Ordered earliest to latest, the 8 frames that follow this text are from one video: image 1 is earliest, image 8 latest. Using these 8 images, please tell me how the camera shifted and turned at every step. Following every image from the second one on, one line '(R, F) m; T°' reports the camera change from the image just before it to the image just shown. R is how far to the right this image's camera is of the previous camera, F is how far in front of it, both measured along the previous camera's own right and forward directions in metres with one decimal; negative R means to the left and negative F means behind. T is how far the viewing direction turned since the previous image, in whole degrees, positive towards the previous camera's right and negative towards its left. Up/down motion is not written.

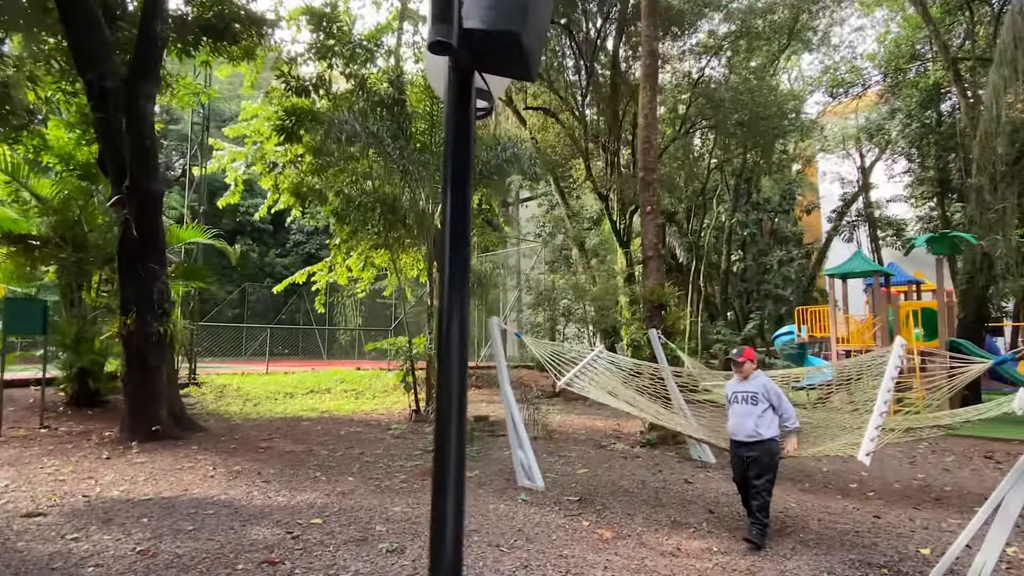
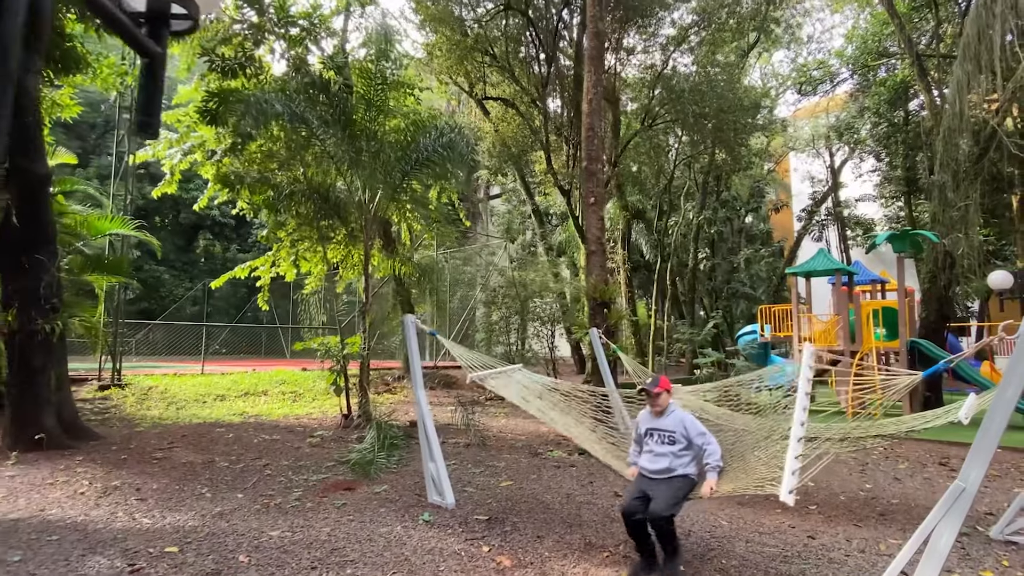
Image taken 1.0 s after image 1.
(+0.4, +0.4) m; +2°
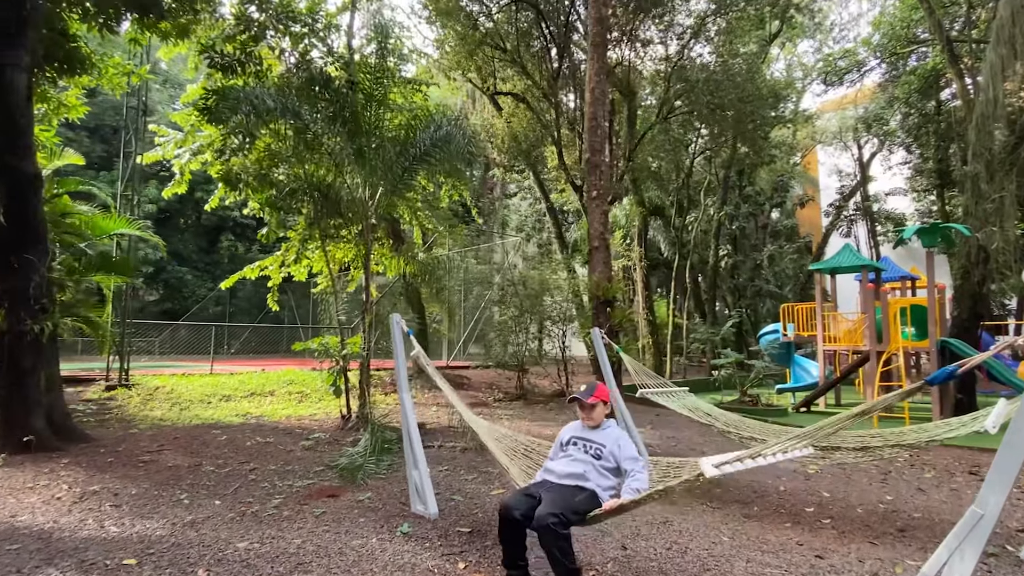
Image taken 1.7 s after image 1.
(+0.2, +0.2) m; -2°
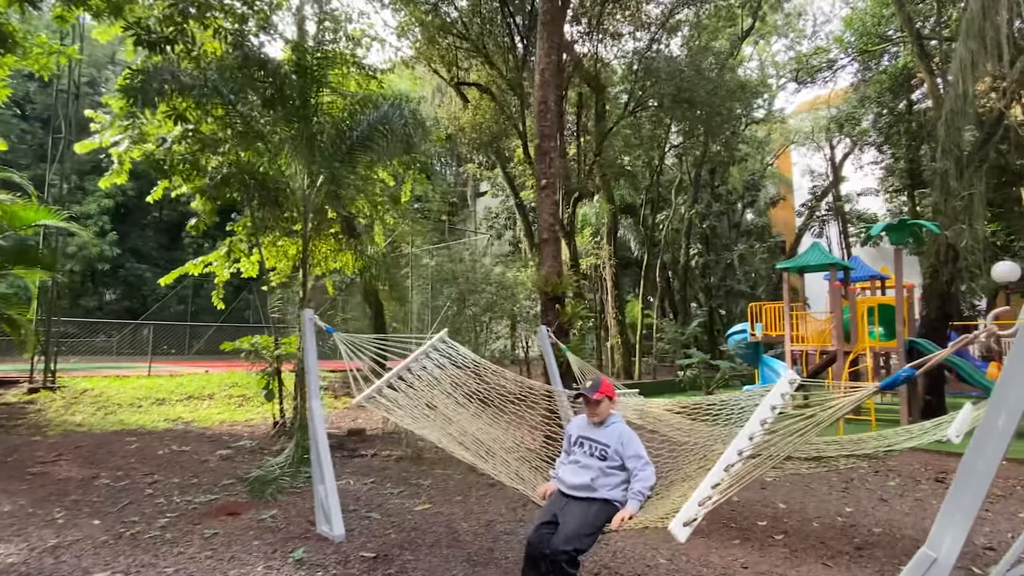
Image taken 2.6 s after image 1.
(+0.3, +0.3) m; +2°
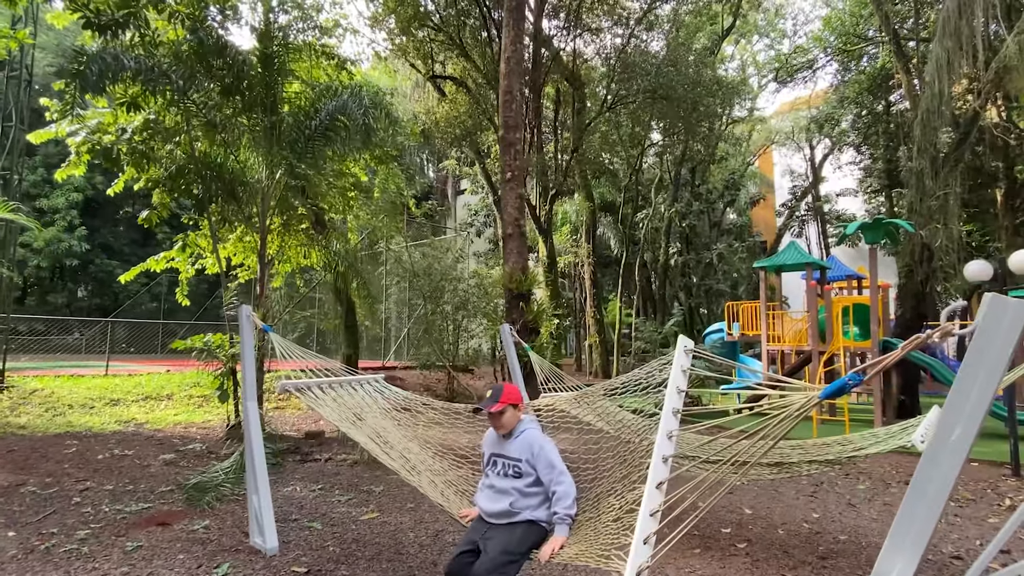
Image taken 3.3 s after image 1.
(+0.2, +0.2) m; +1°
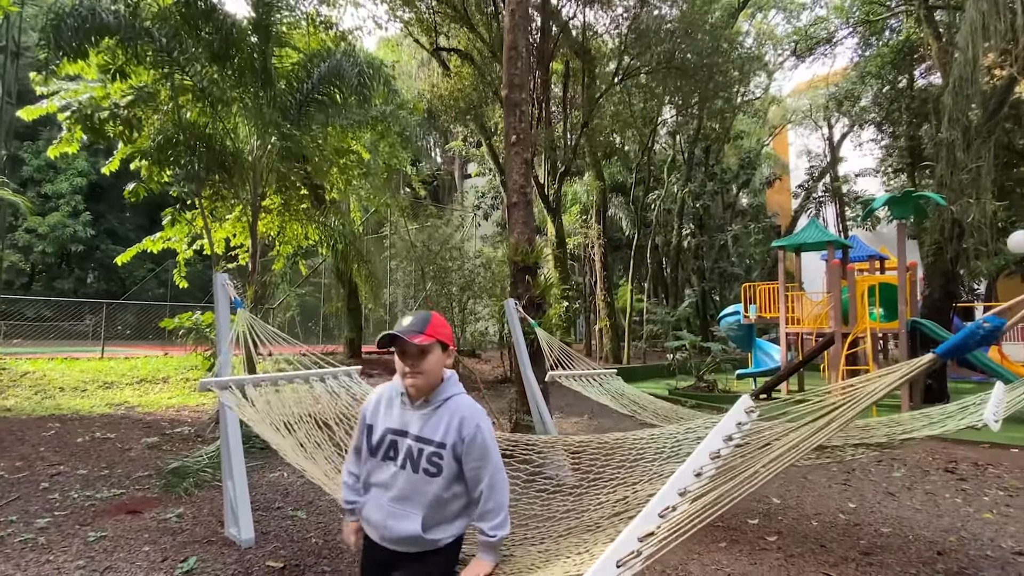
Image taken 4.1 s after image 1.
(0.0, +0.3) m; -1°
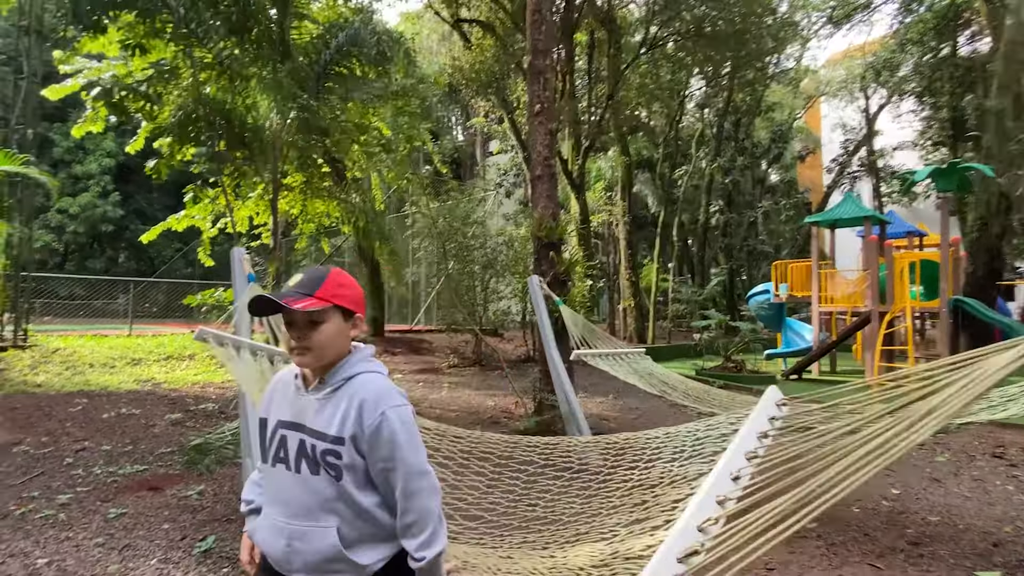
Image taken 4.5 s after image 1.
(0.0, +0.1) m; -2°
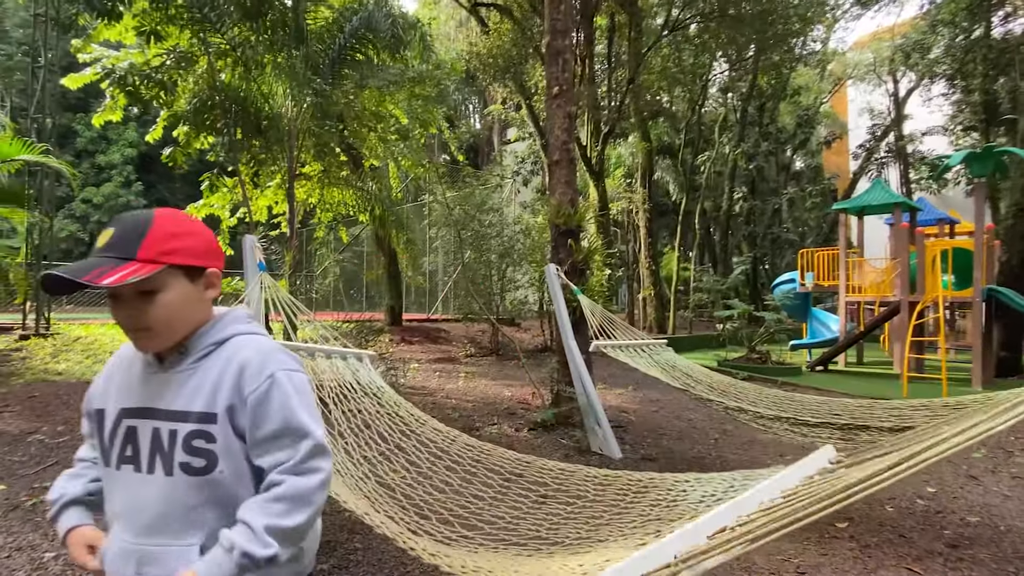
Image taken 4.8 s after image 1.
(0.0, +0.1) m; -2°
